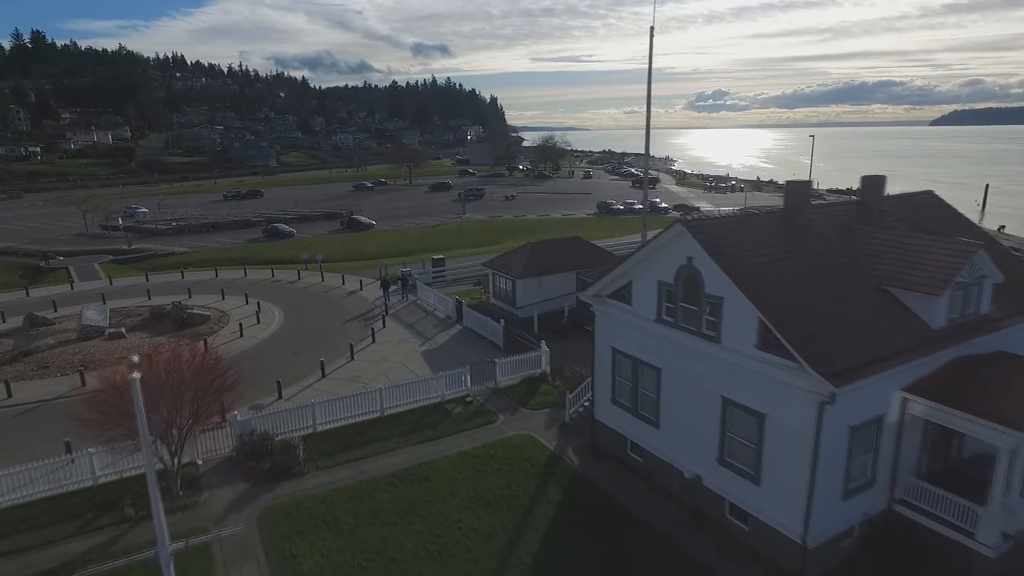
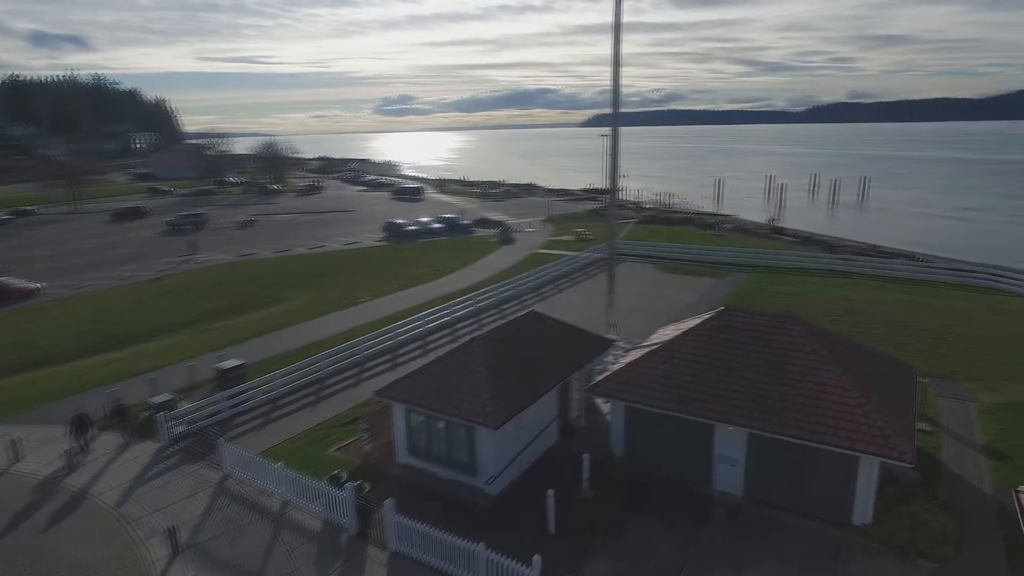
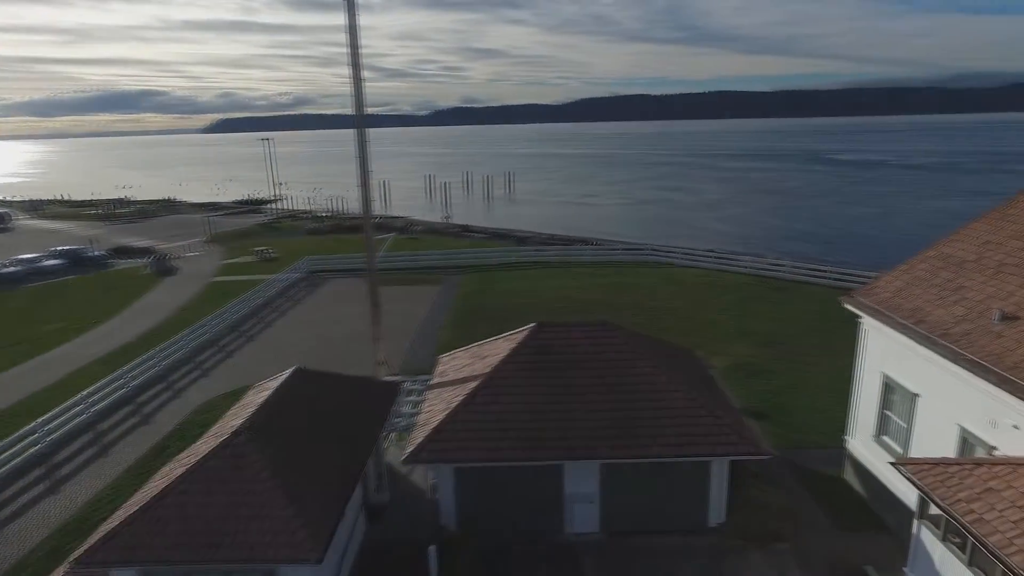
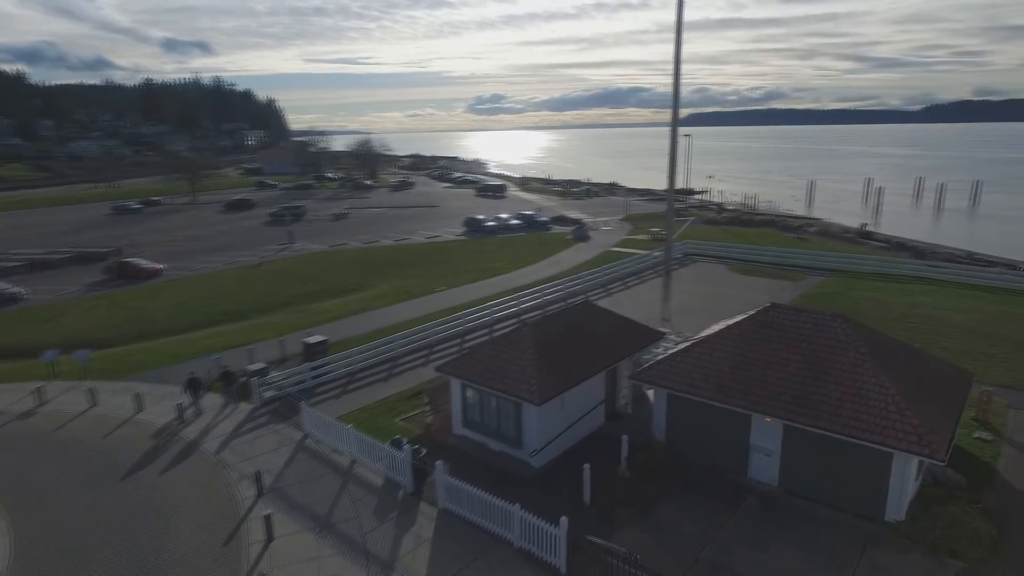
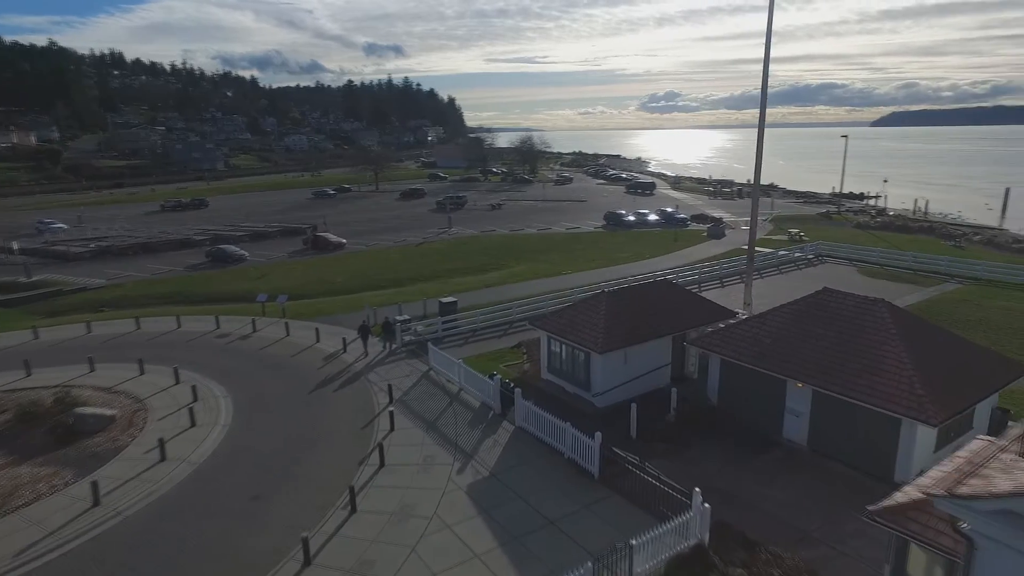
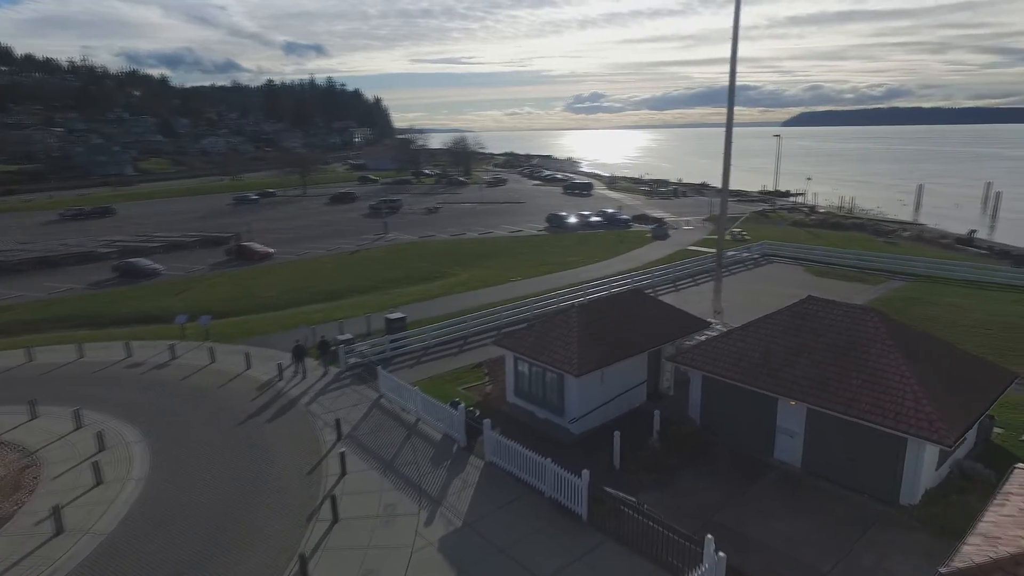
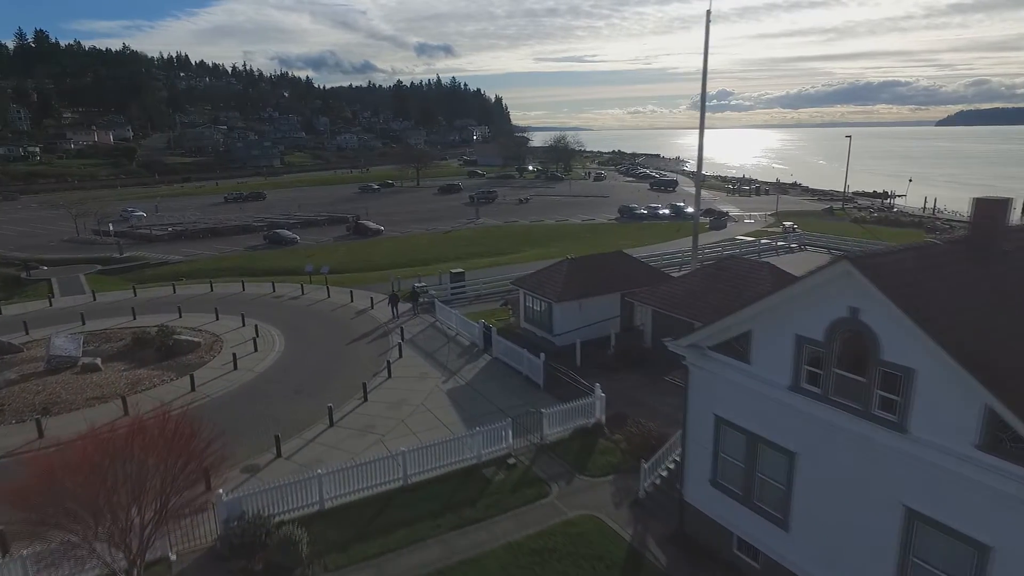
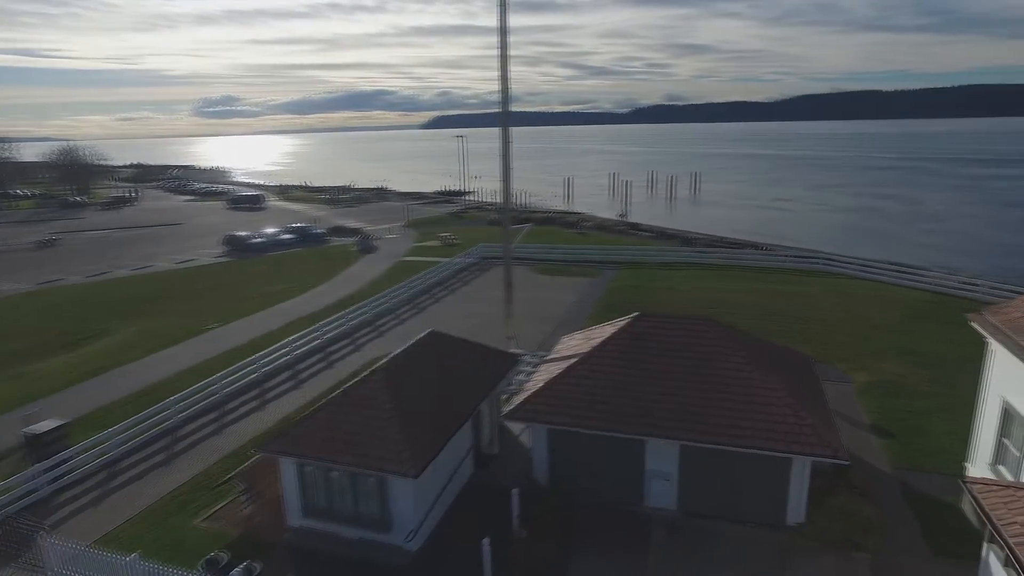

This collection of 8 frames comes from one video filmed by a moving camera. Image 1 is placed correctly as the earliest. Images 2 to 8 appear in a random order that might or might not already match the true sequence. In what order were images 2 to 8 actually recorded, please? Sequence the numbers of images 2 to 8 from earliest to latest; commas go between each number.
7, 5, 6, 4, 2, 8, 3
